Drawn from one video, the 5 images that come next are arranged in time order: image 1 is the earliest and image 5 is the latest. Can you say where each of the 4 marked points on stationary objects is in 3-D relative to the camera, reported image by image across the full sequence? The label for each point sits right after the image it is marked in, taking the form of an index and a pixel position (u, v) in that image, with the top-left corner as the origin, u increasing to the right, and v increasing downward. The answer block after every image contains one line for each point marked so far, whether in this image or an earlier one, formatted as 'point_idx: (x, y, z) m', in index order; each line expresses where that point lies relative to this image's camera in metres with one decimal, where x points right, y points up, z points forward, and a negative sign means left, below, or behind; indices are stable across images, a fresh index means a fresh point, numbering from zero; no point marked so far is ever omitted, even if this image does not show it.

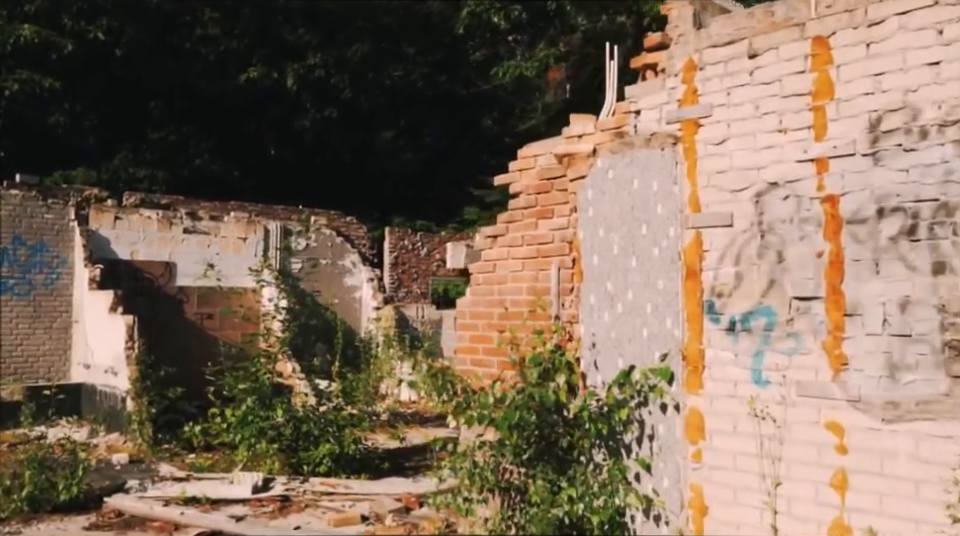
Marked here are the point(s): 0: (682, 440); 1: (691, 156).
0: (+0.9, -0.8, +3.5) m
1: (+1.0, +0.5, +3.6) m
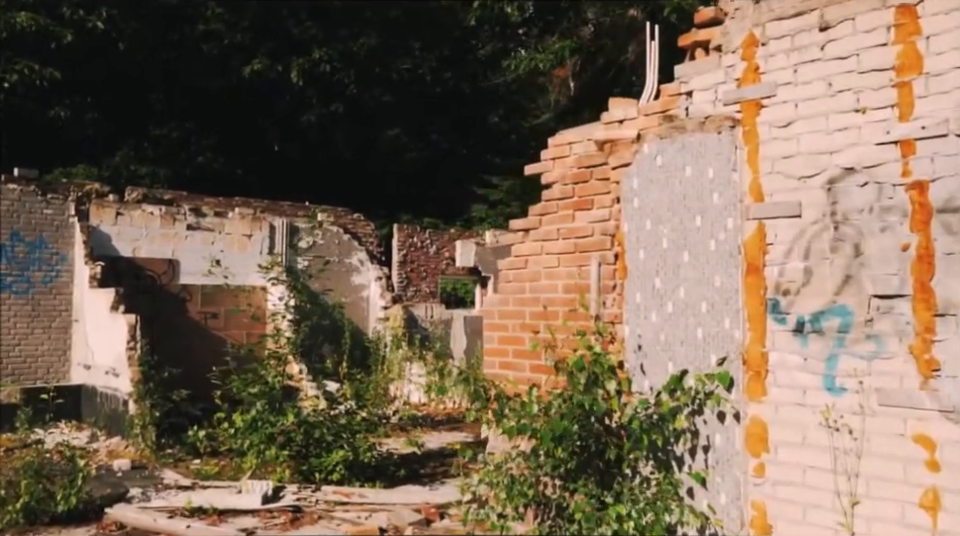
0: (+1.1, -0.8, +3.2) m
1: (+1.1, +0.5, +3.2) m
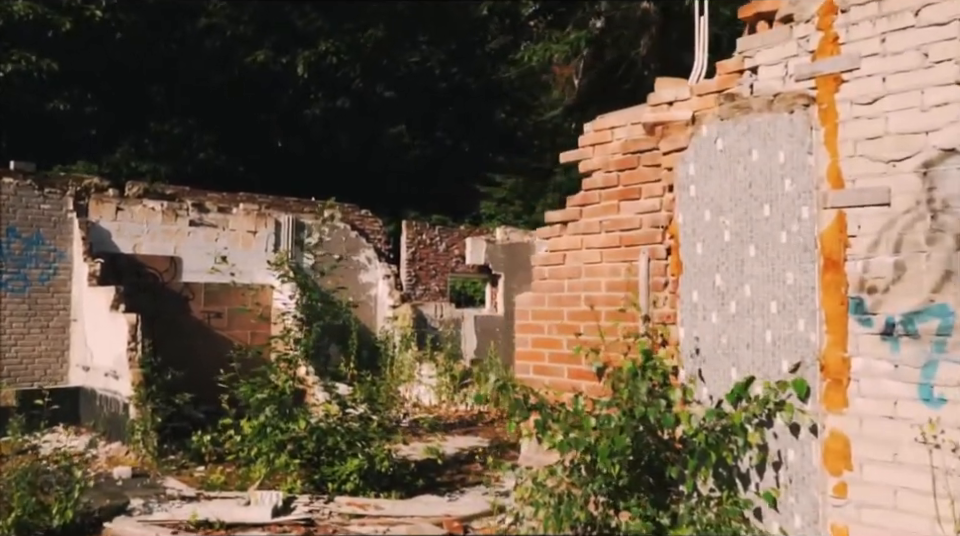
0: (+1.3, -0.7, +2.8) m
1: (+1.3, +0.6, +2.9) m
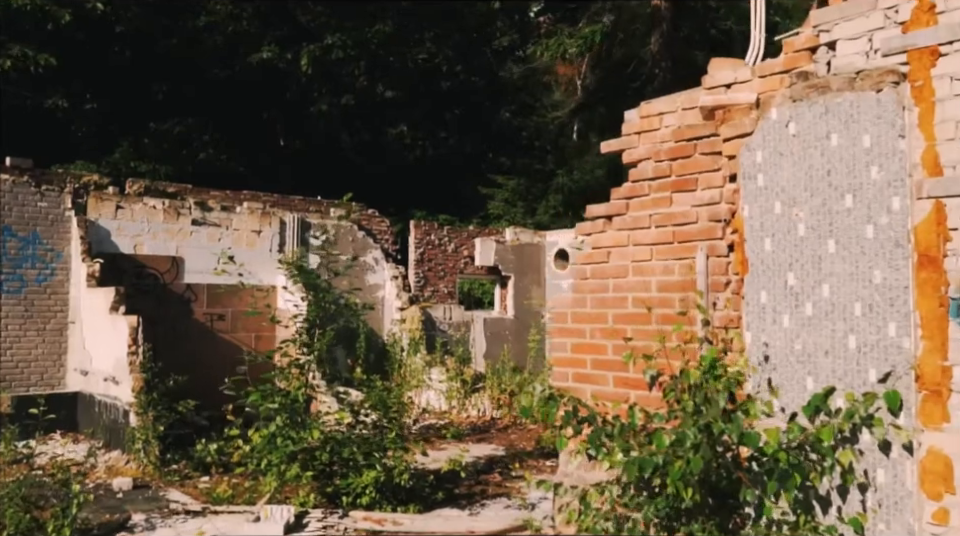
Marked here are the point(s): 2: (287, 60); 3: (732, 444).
0: (+1.4, -0.7, +2.5) m
1: (+1.5, +0.6, +2.6) m
2: (-4.3, +4.6, +17.0) m
3: (+0.9, -0.6, +2.8) m
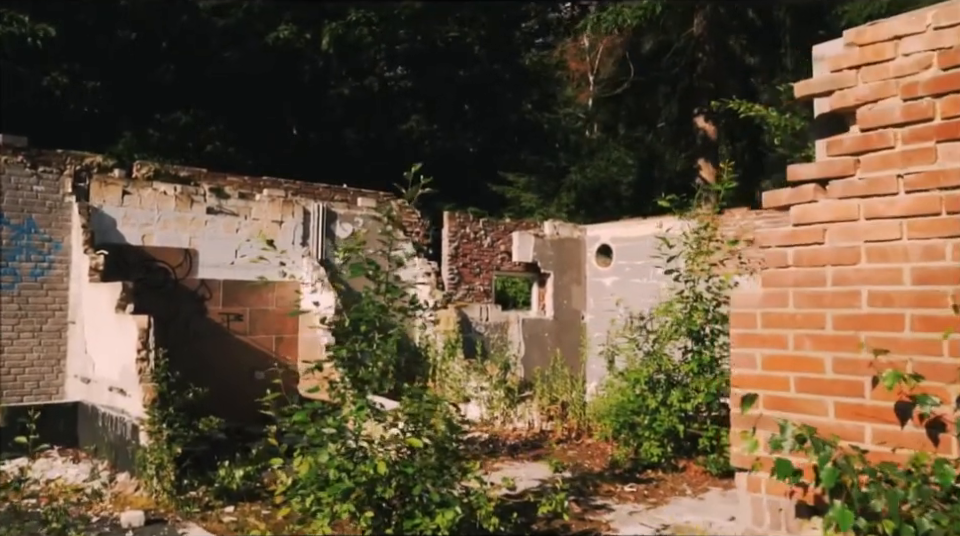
0: (+2.0, -0.7, +1.5) m
1: (+2.0, +0.6, +1.6) m
2: (-3.7, +4.7, +16.0) m
3: (+1.4, -0.6, +1.8) m
